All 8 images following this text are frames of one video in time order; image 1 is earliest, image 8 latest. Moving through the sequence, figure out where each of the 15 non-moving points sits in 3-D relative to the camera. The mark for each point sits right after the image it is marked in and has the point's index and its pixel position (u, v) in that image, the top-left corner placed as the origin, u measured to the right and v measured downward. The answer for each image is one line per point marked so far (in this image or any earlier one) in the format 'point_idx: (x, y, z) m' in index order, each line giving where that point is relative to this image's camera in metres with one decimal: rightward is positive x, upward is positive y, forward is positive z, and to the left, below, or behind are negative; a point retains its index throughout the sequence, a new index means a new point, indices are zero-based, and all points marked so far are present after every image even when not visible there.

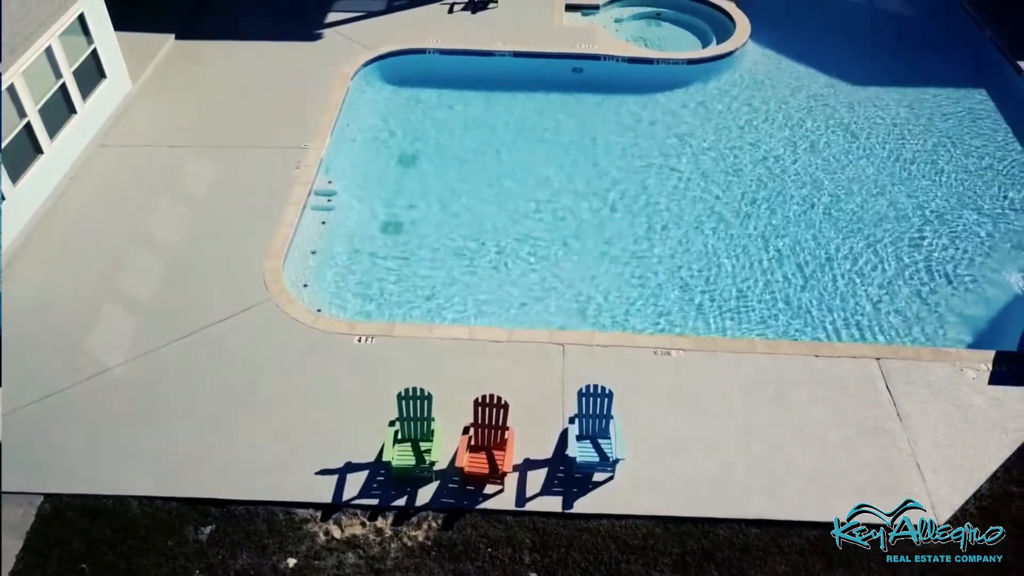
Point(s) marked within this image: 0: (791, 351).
0: (+3.8, -0.9, +10.6) m
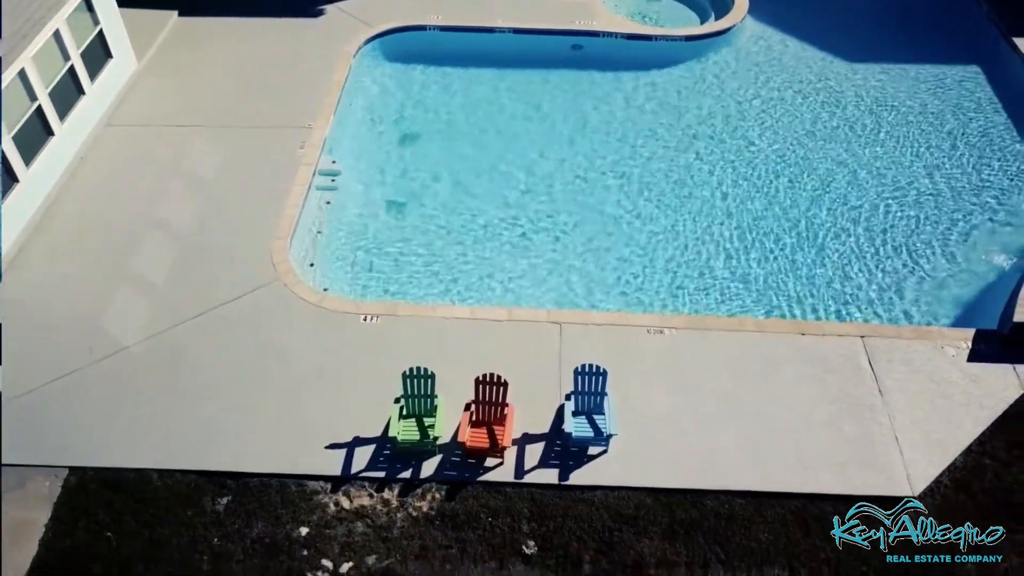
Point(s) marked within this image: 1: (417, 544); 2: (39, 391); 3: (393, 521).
0: (+3.8, -0.6, +11.0) m
1: (-1.1, -2.9, +8.9) m
2: (-6.3, -1.4, +10.3) m
3: (-1.4, -2.7, +9.1) m
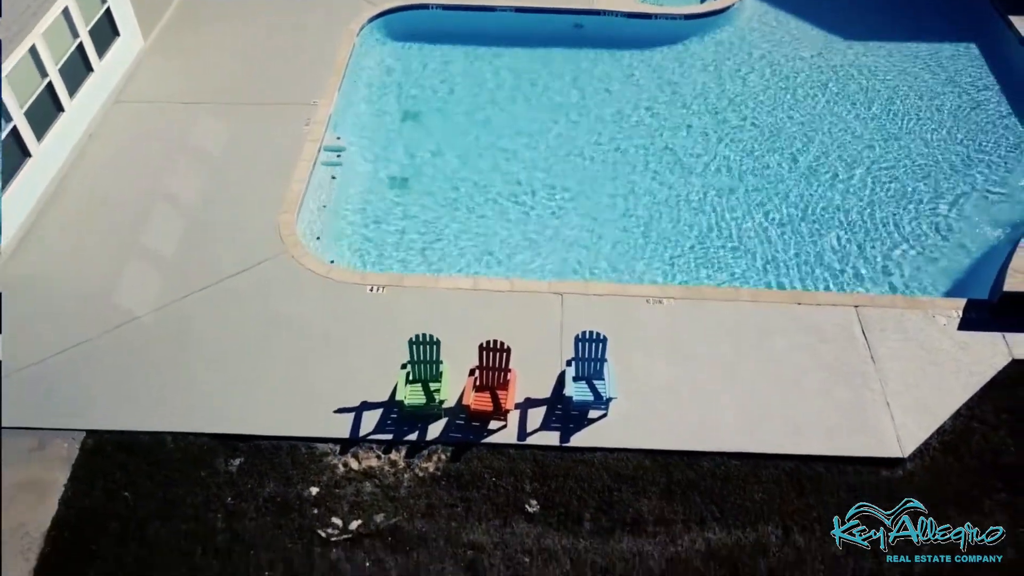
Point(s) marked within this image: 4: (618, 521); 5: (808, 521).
0: (+3.8, -0.2, +11.3) m
1: (-1.1, -2.6, +9.2) m
2: (-6.2, -1.0, +10.6) m
3: (-1.4, -2.3, +9.4) m
4: (+1.3, -2.7, +9.1) m
5: (+3.5, -2.8, +9.2) m
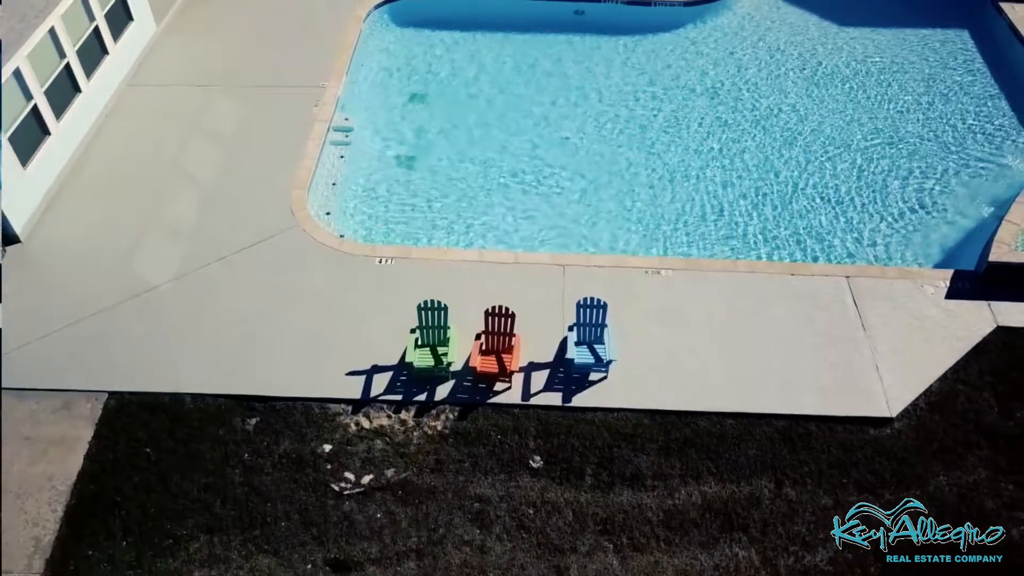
0: (+3.9, +0.3, +11.7) m
1: (-1.0, -2.1, +9.7) m
2: (-6.2, -0.5, +11.0) m
3: (-1.3, -1.9, +9.9) m
4: (+1.3, -2.3, +9.6) m
5: (+3.6, -2.3, +9.6) m
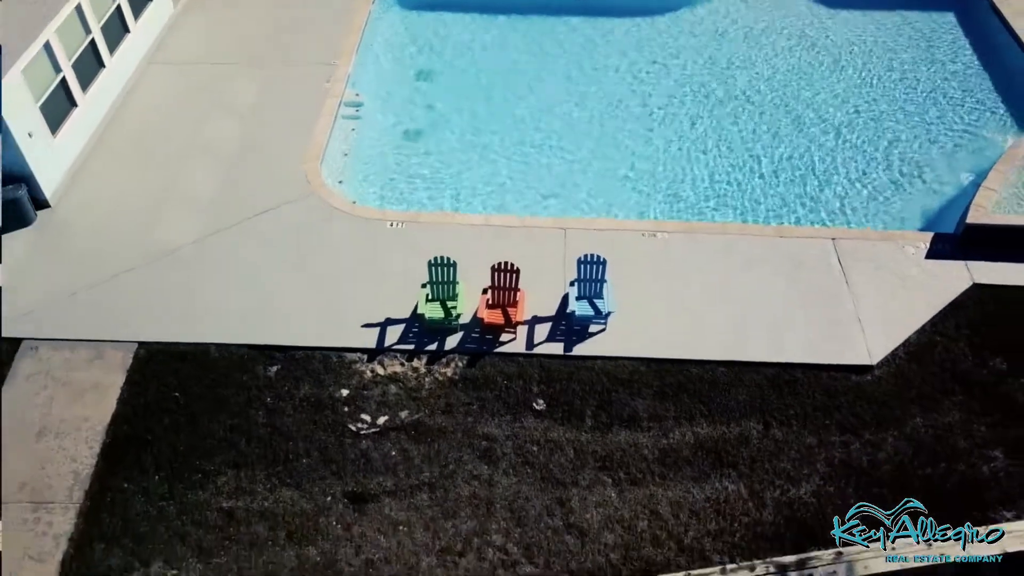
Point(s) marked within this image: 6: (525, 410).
0: (+4.0, +0.9, +12.4) m
1: (-0.9, -1.5, +10.4) m
2: (-6.1, +0.1, +11.7) m
3: (-1.2, -1.3, +10.5) m
4: (+1.4, -1.7, +10.2) m
5: (+3.6, -1.7, +10.3) m
6: (+0.2, -1.6, +10.3) m
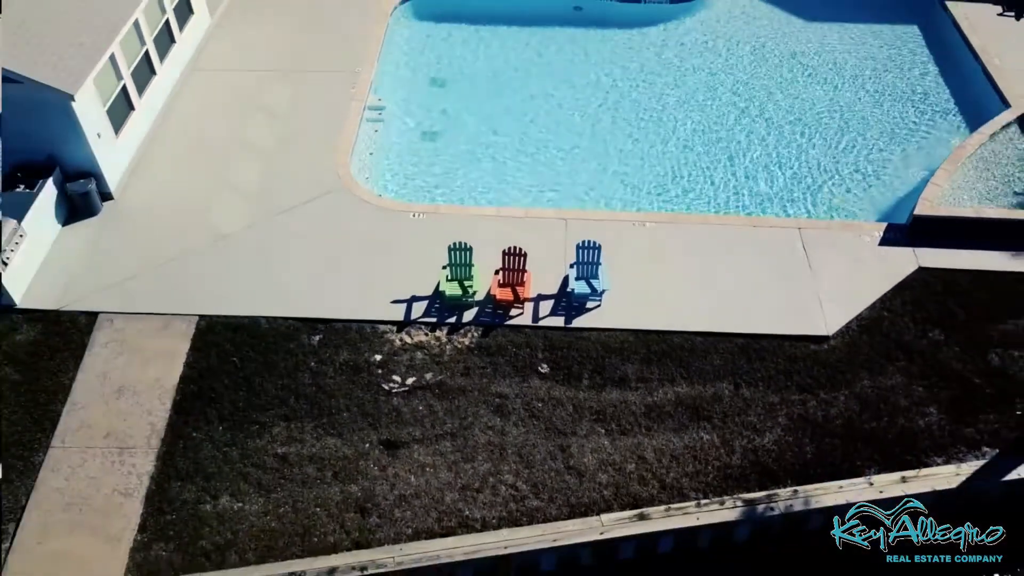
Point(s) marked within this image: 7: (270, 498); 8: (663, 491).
0: (+4.1, +1.2, +14.2) m
1: (-0.8, -1.2, +12.1) m
2: (-6.0, +0.4, +13.4) m
3: (-1.1, -1.0, +12.3) m
4: (+1.5, -1.4, +12.0) m
5: (+3.8, -1.4, +12.1) m
6: (+0.3, -1.3, +12.1) m
7: (-3.4, -3.0, +10.9) m
8: (+2.2, -2.9, +11.0) m
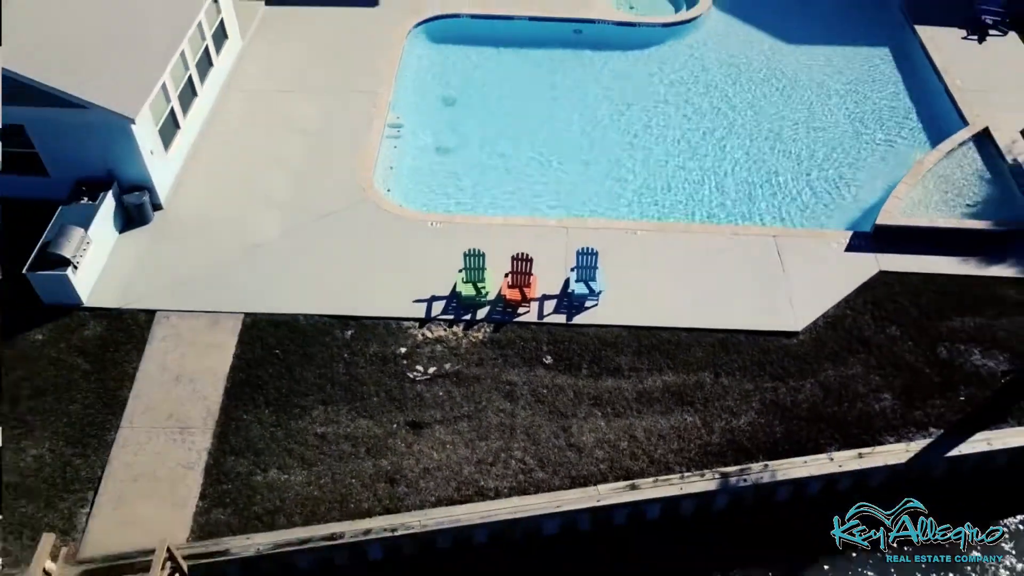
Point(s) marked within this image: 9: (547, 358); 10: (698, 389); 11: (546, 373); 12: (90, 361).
0: (+4.2, +1.2, +15.9) m
1: (-0.7, -1.2, +13.9) m
2: (-5.8, +0.4, +15.2) m
3: (-0.9, -1.0, +14.1) m
4: (+1.7, -1.4, +13.8) m
5: (+3.9, -1.4, +13.8) m
6: (+0.5, -1.3, +13.8) m
7: (-3.3, -3.0, +12.6) m
8: (+2.3, -2.9, +12.8) m
9: (+0.6, -1.3, +13.9) m
10: (+3.3, -1.8, +13.6) m
11: (+0.6, -1.5, +13.7) m
12: (-7.5, -1.3, +13.8) m
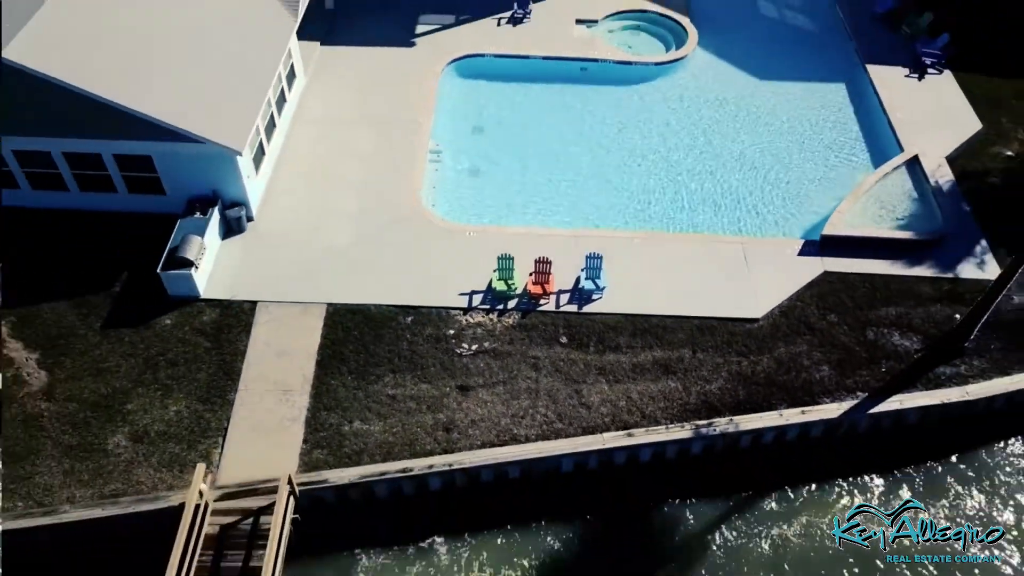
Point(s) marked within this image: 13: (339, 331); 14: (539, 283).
0: (+4.8, +1.2, +20.0) m
1: (-0.1, -1.2, +17.9) m
2: (-5.3, +0.5, +19.2) m
3: (-0.4, -0.9, +18.1) m
4: (+2.2, -1.4, +17.8) m
5: (+4.5, -1.4, +17.9) m
6: (+1.0, -1.3, +17.8) m
7: (-2.7, -2.9, +16.7) m
8: (+2.9, -2.8, +16.8) m
9: (+1.2, -1.2, +17.9) m
10: (+3.8, -1.7, +17.6) m
11: (+1.2, -1.4, +17.7) m
12: (-7.0, -1.2, +17.8) m
13: (-4.0, -1.0, +18.0) m
14: (+0.6, +0.1, +18.6) m
